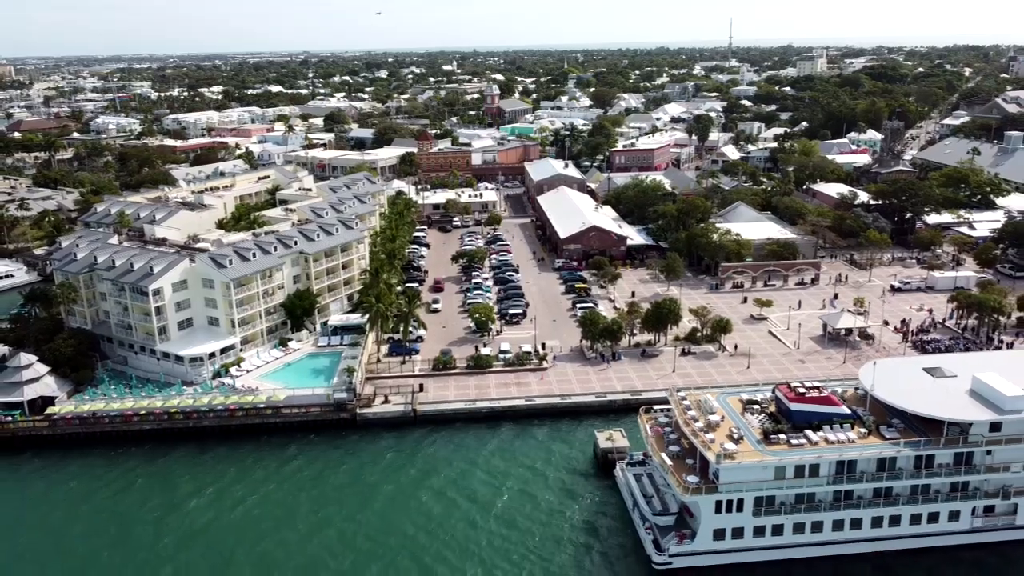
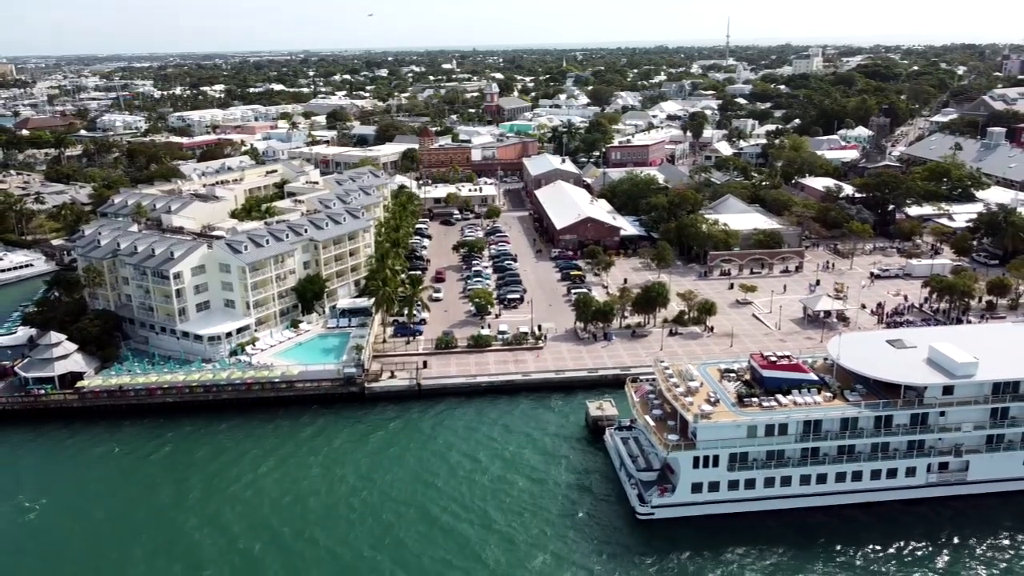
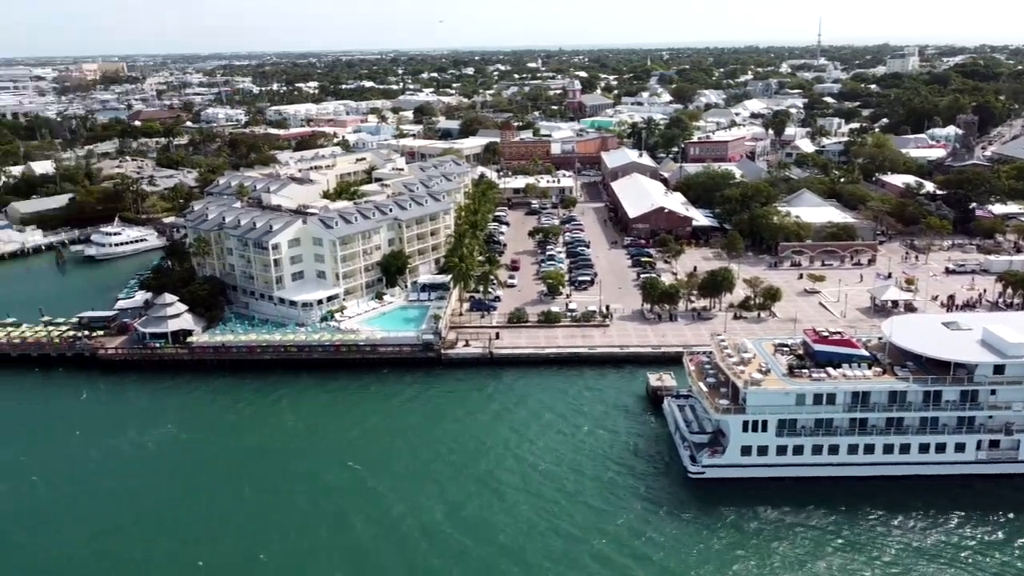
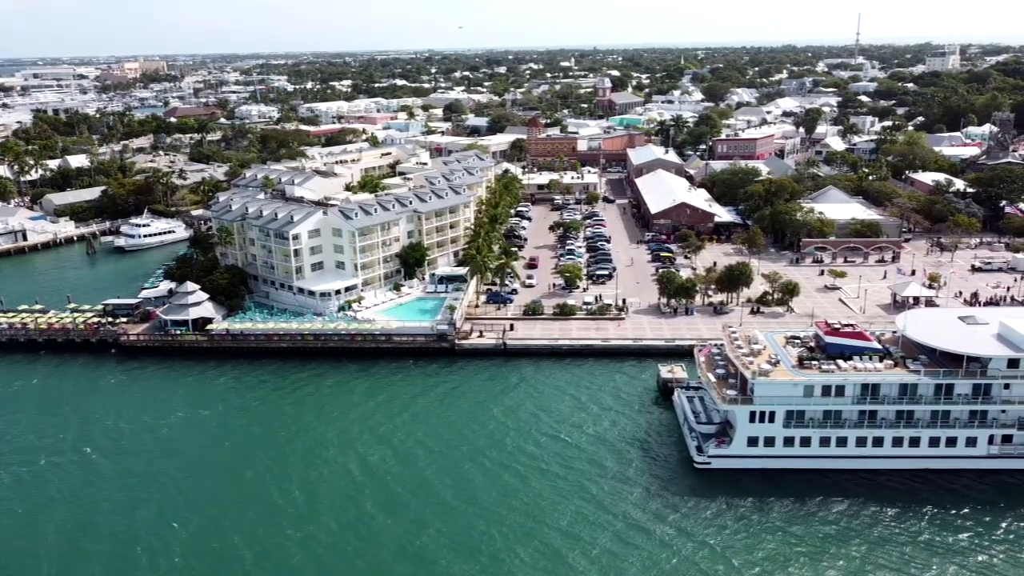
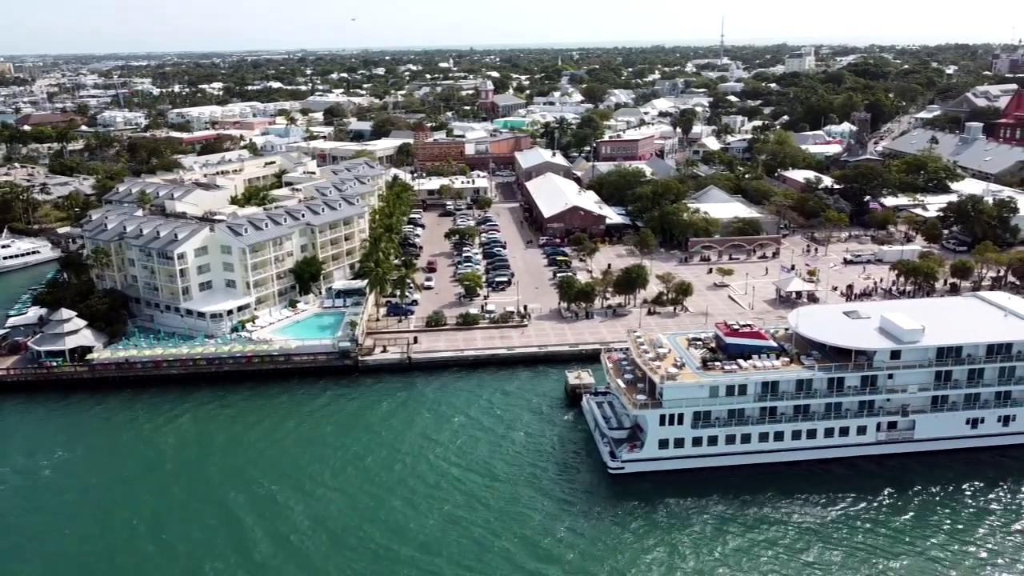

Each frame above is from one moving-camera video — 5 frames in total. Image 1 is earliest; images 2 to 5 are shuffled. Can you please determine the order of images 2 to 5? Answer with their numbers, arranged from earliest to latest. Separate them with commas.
2, 5, 3, 4
